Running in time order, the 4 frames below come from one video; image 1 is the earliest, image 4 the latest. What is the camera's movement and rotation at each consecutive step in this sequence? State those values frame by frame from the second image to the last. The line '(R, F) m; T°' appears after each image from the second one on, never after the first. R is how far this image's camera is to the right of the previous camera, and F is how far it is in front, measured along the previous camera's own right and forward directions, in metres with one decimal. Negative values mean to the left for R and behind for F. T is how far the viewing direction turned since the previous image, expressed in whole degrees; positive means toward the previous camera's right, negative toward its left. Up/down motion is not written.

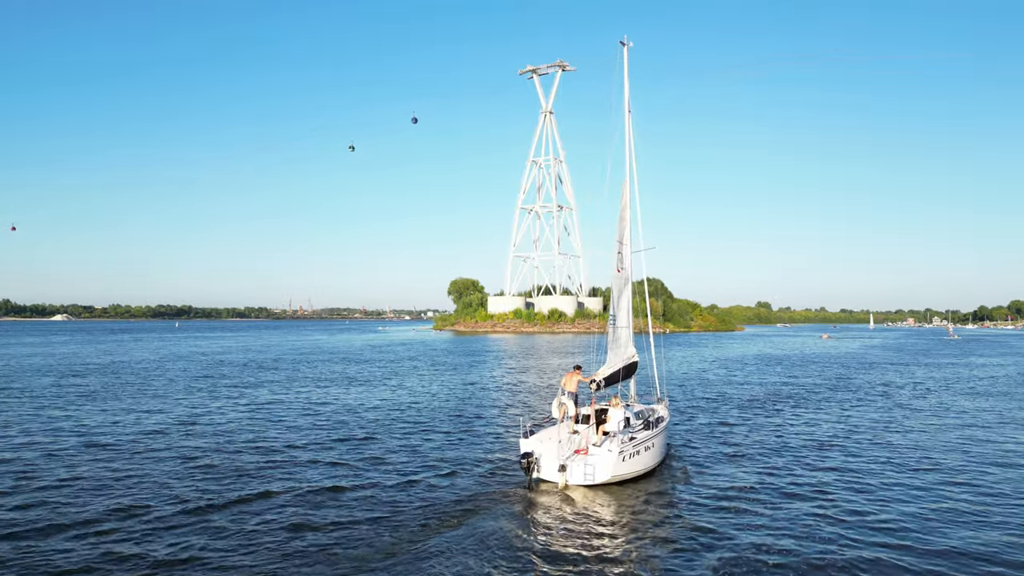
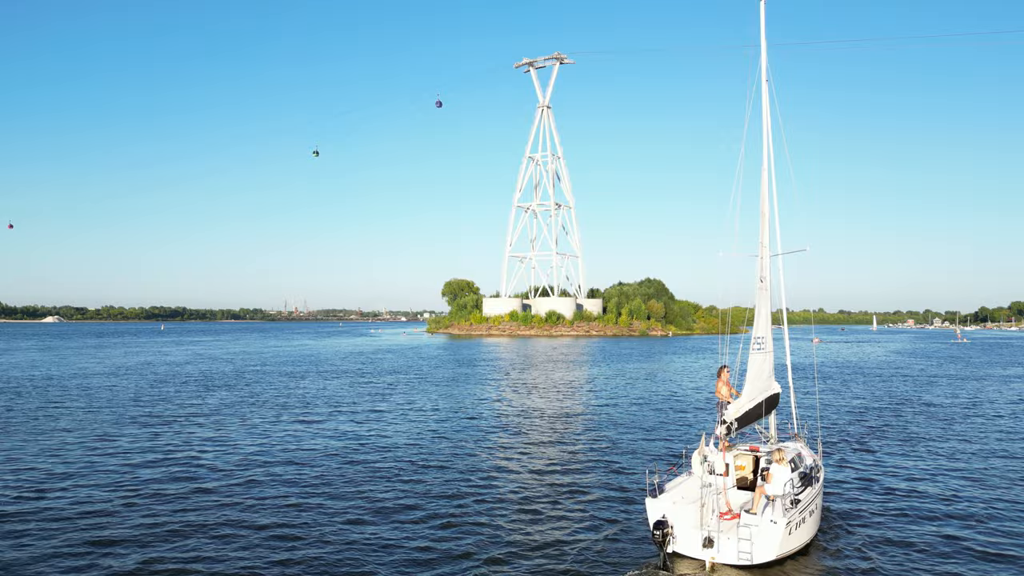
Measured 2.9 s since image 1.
(+0.2, +6.3) m; 0°
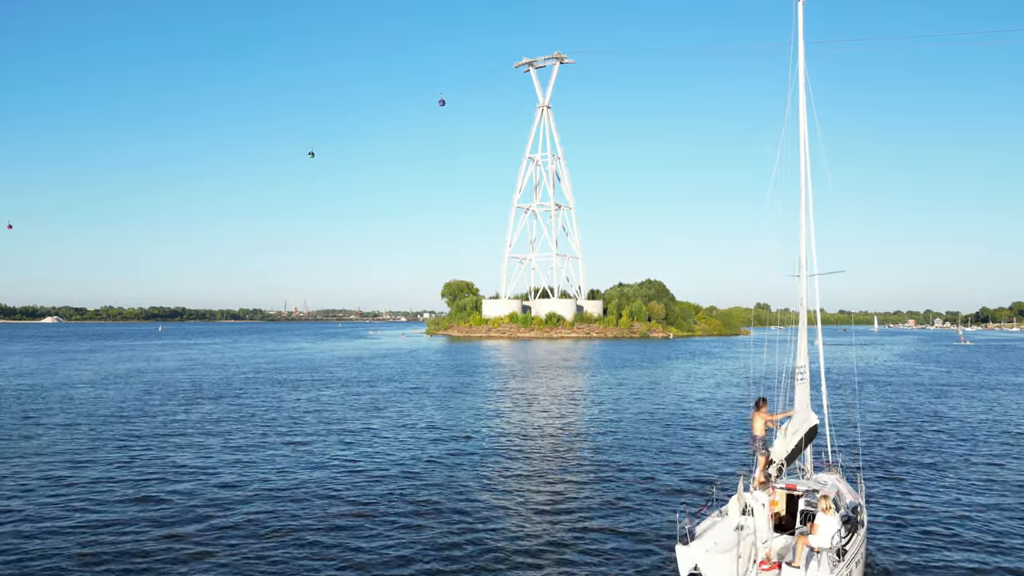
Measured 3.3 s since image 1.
(0.0, +1.3) m; 0°
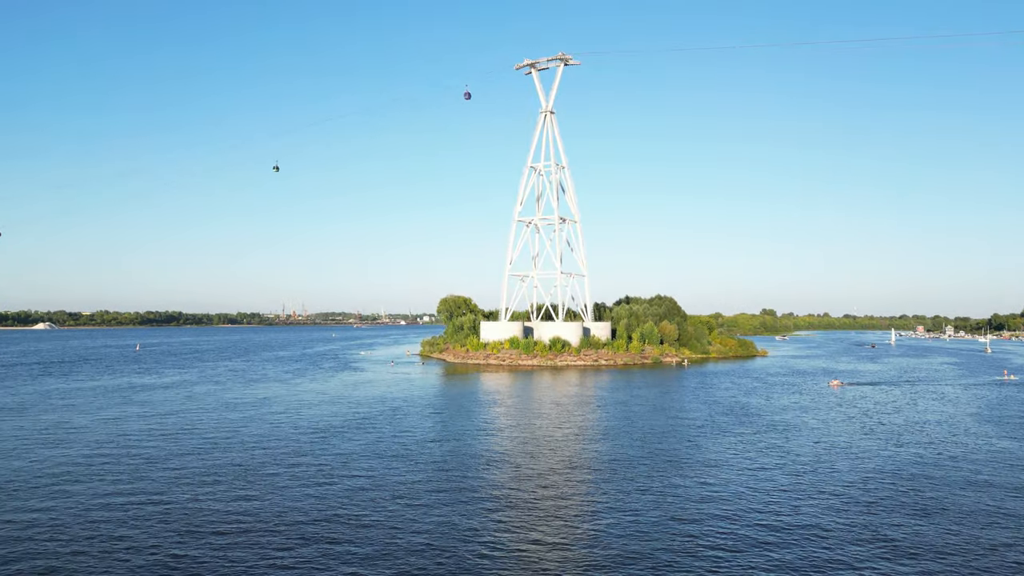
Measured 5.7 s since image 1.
(-0.2, +13.6) m; 0°
